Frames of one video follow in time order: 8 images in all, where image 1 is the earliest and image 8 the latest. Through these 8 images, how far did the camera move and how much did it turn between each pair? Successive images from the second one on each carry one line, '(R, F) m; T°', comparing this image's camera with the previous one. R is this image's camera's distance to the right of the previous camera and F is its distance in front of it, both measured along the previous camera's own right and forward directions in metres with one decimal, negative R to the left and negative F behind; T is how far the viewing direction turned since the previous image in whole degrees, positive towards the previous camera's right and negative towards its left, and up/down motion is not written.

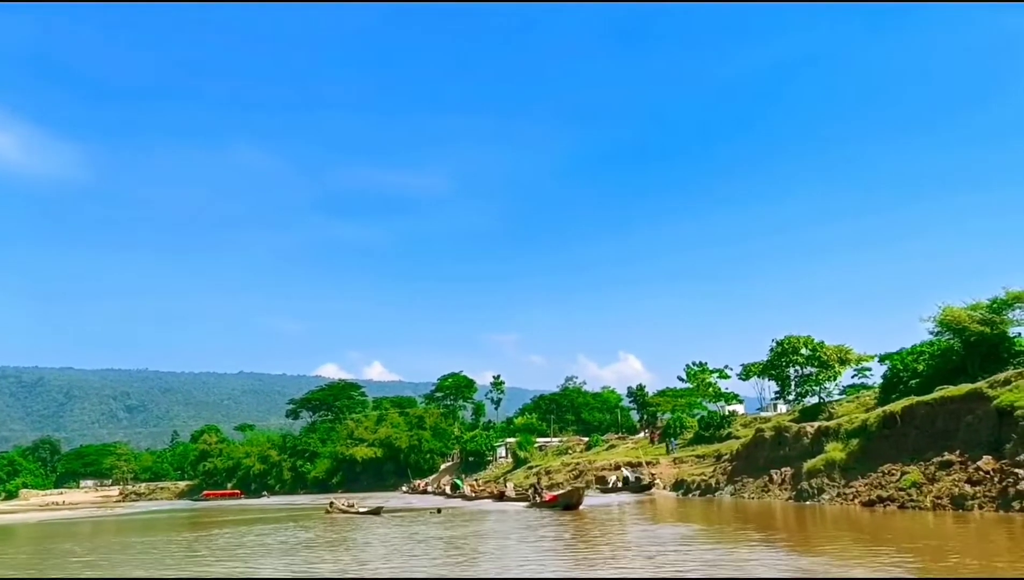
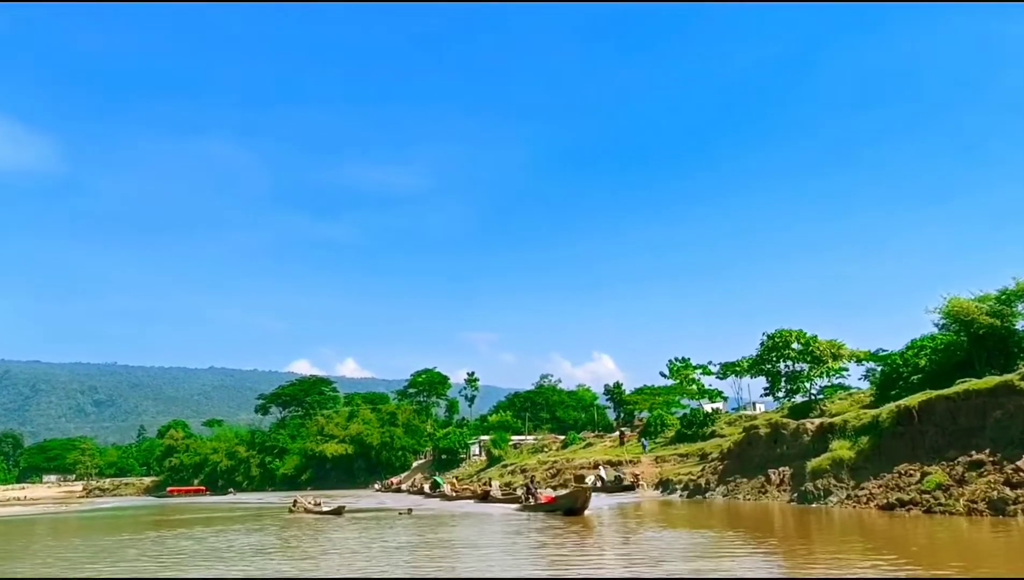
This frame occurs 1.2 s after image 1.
(-0.2, +2.3) m; +2°
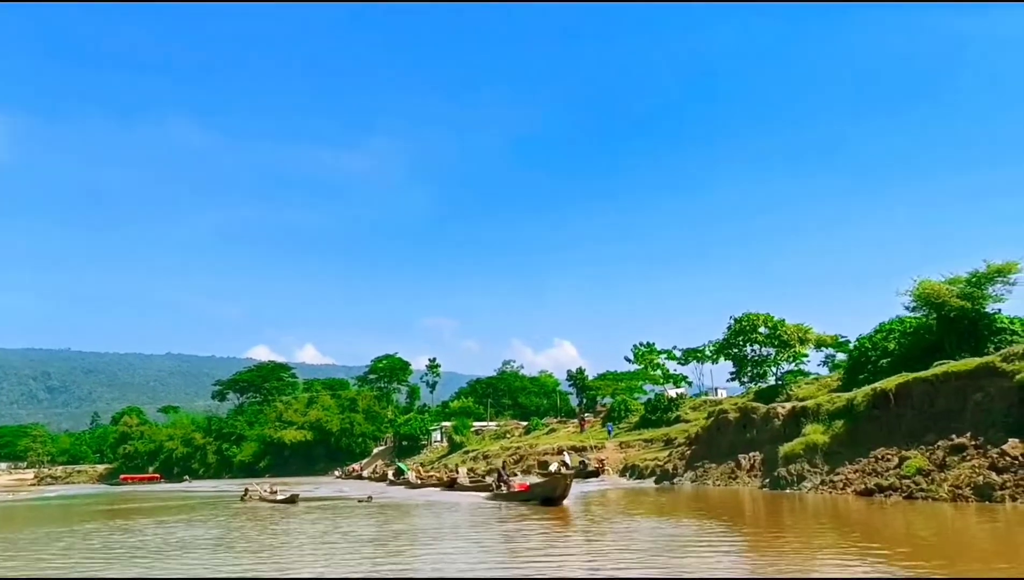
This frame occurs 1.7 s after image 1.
(-0.1, +1.1) m; +3°
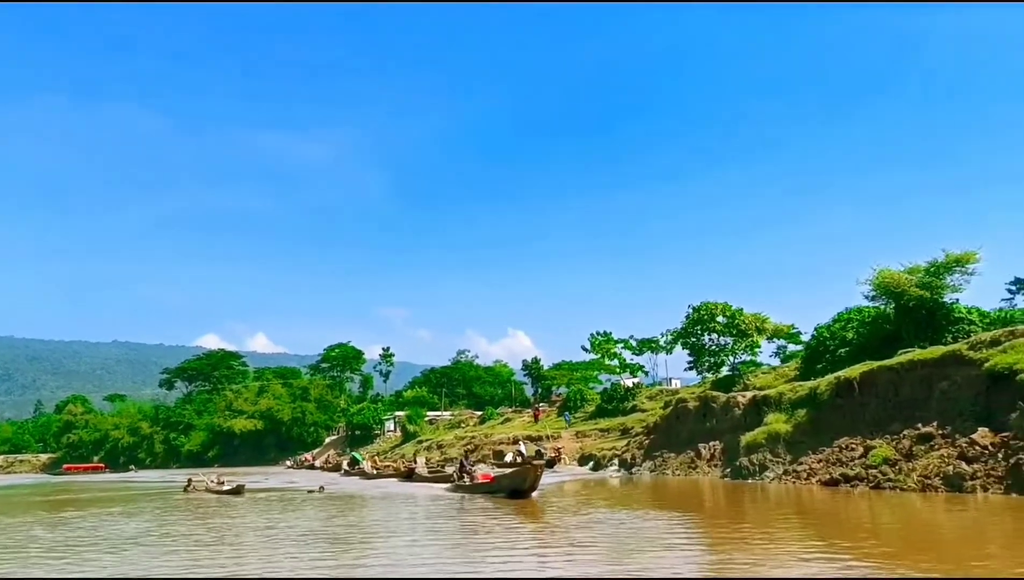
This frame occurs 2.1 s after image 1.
(-0.1, +0.9) m; +3°
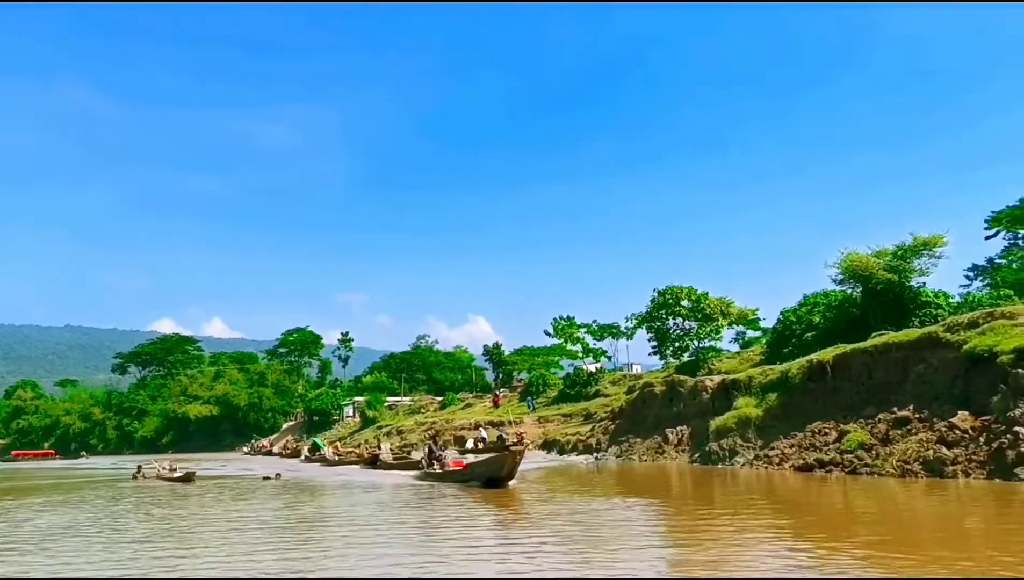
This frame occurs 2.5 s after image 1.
(-0.1, +0.9) m; +3°
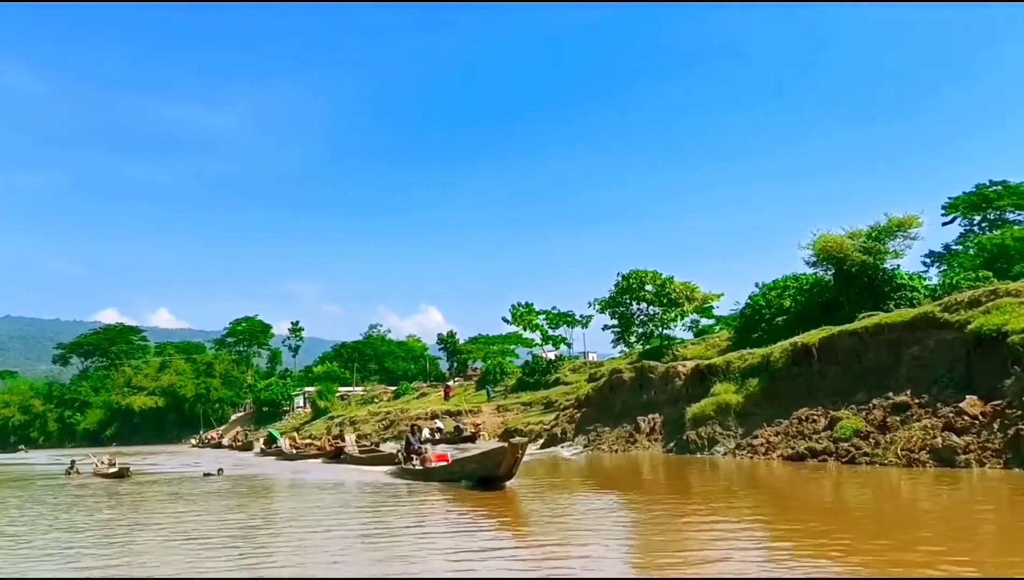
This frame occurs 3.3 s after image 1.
(-0.3, +1.7) m; +3°
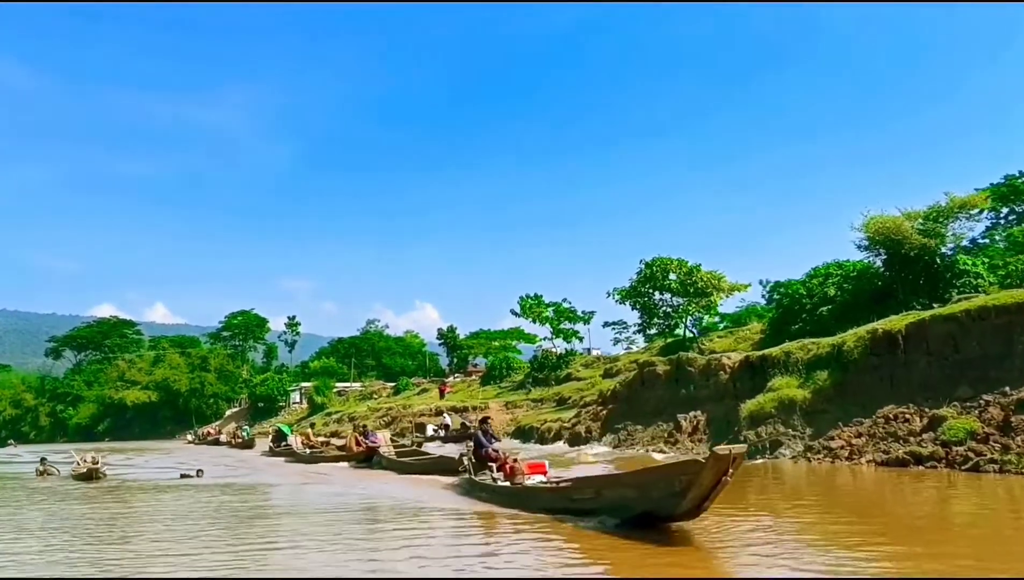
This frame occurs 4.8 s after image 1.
(-0.8, +2.6) m; 0°
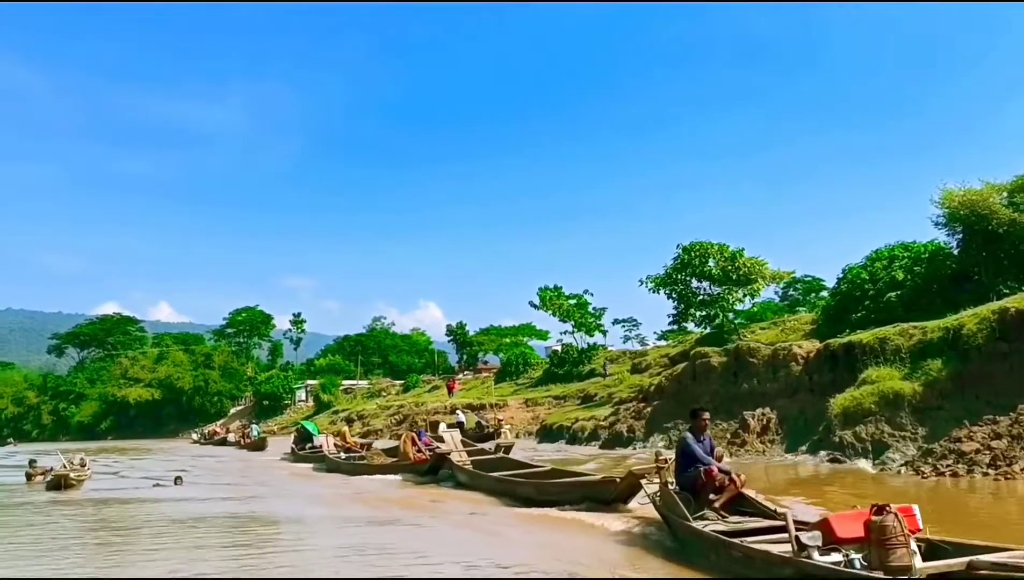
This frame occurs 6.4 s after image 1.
(-0.9, +2.7) m; 0°
